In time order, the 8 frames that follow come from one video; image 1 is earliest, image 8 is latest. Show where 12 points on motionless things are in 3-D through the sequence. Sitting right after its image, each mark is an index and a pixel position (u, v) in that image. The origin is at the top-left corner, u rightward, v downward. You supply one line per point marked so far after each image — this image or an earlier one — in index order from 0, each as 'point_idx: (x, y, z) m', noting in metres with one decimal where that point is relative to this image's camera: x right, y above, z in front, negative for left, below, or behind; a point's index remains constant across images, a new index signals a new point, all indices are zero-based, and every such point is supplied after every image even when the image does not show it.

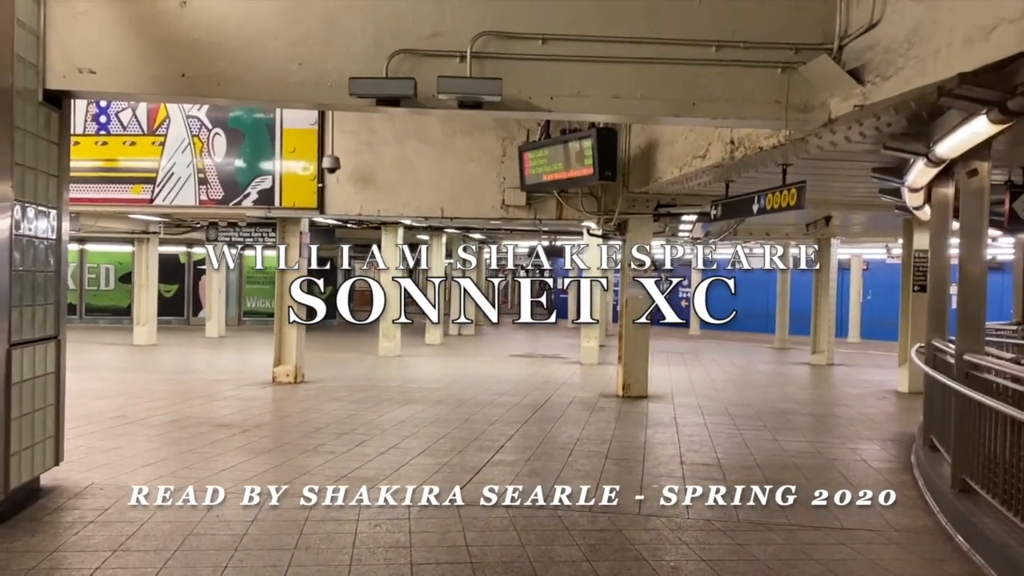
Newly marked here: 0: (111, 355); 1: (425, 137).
0: (-8.0, -1.4, +18.5) m
1: (-1.2, +2.0, +12.5) m
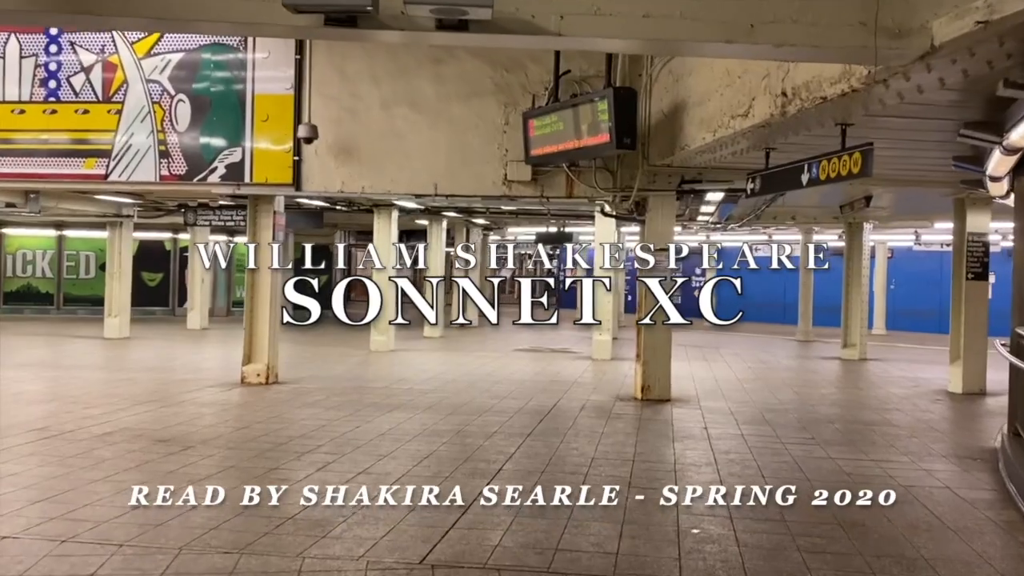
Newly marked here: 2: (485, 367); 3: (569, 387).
0: (-7.9, -1.2, +17.0) m
1: (-1.1, +2.2, +10.9) m
2: (-0.4, -1.2, +13.7) m
3: (+0.7, -1.2, +11.4) m
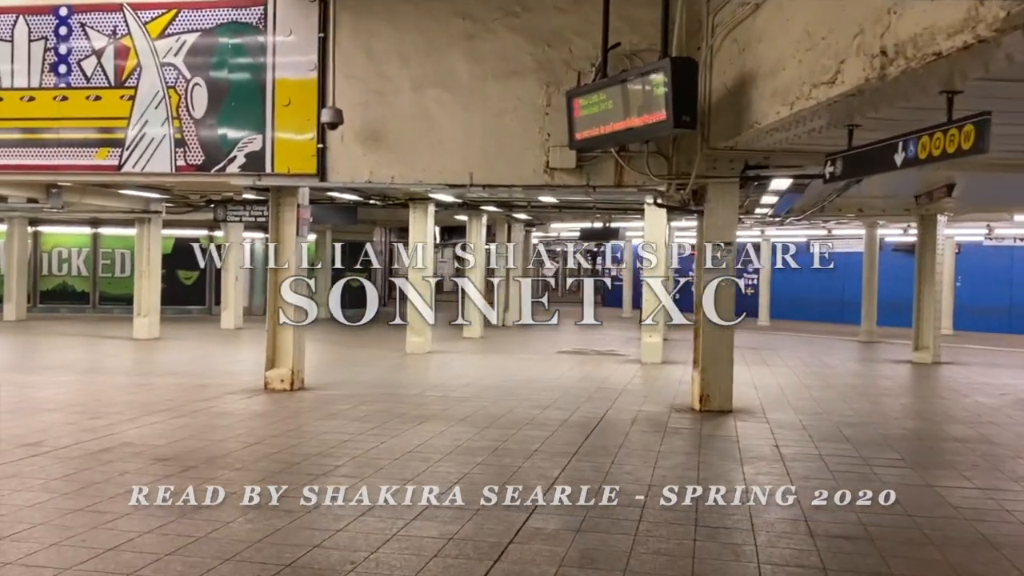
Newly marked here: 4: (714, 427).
0: (-7.1, -1.2, +16.4) m
1: (-0.7, +2.2, +10.0) m
2: (+0.2, -1.1, +12.7) m
3: (+1.2, -1.2, +10.4) m
4: (+1.8, -1.3, +8.5) m
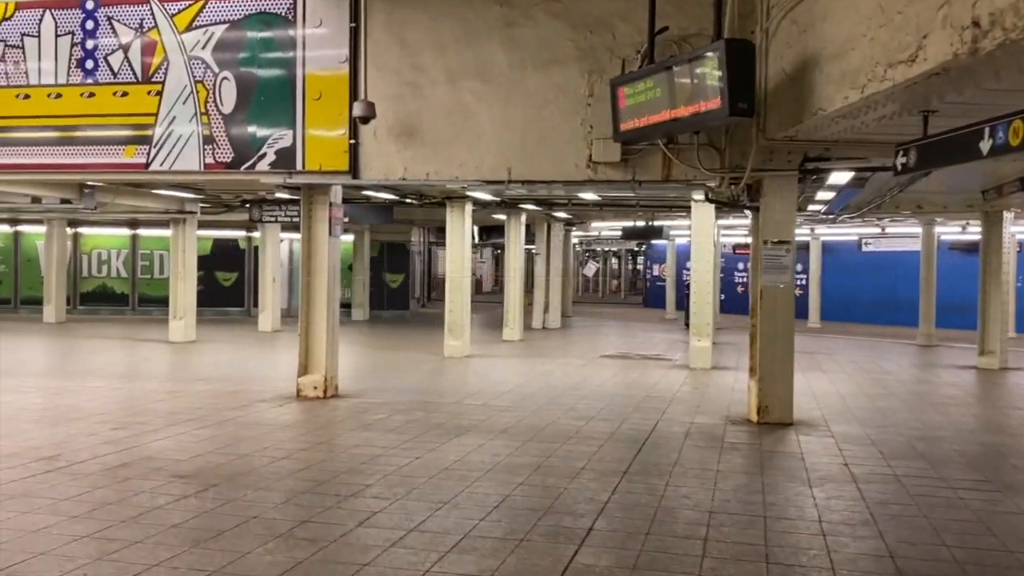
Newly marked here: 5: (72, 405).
0: (-6.4, -1.2, +16.2) m
1: (-0.3, +2.1, +9.4) m
2: (+0.7, -1.2, +12.1) m
3: (+1.6, -1.2, +9.8) m
4: (+2.2, -1.3, +7.8) m
5: (-4.5, -1.2, +9.5) m
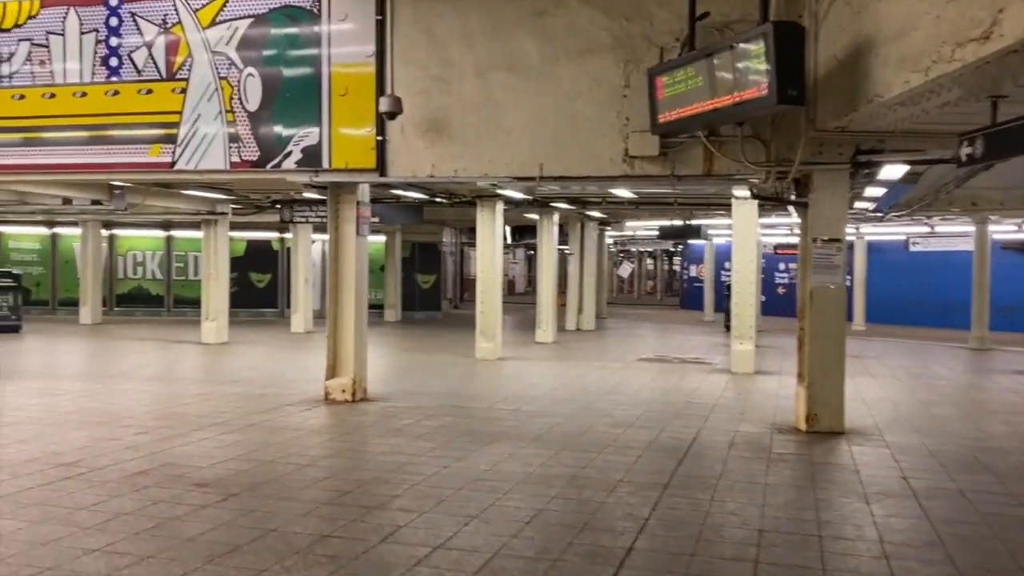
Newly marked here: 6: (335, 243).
0: (-5.8, -1.2, +16.0) m
1: (+0.1, +2.1, +9.1) m
2: (+1.2, -1.2, +11.7) m
3: (+2.0, -1.2, +9.3) m
4: (+2.5, -1.3, +7.4) m
5: (-4.1, -1.2, +9.3) m
6: (-1.9, +0.5, +10.1) m
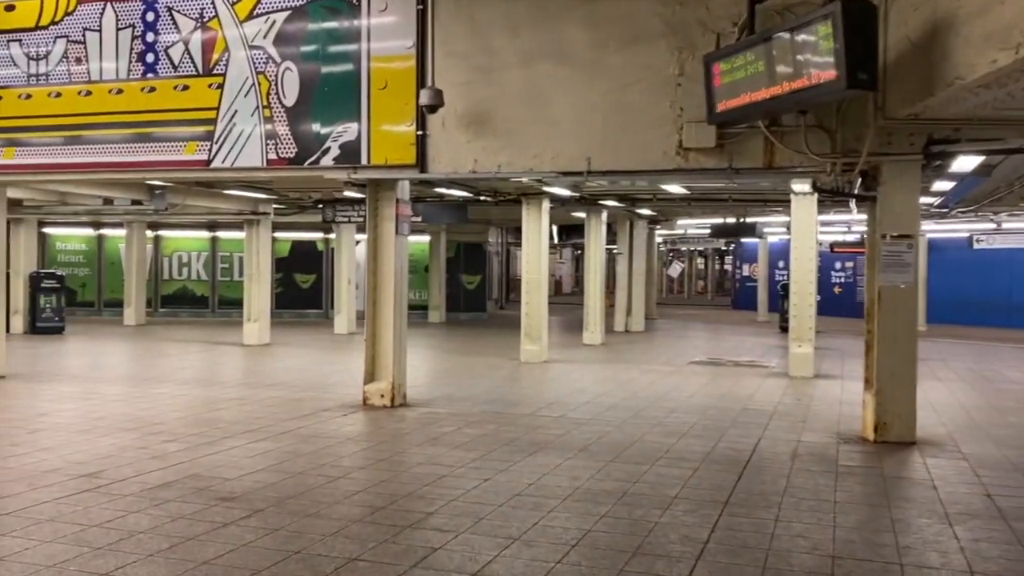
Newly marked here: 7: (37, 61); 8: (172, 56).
0: (-5.1, -1.2, +15.8) m
1: (+0.5, +2.1, +8.6) m
2: (+1.7, -1.2, +11.2) m
3: (+2.4, -1.2, +8.8) m
4: (+2.8, -1.3, +6.8) m
5: (-3.7, -1.2, +9.0) m
6: (-1.4, +0.5, +9.8) m
7: (-5.3, +2.5, +10.5) m
8: (-3.6, +2.5, +10.0) m
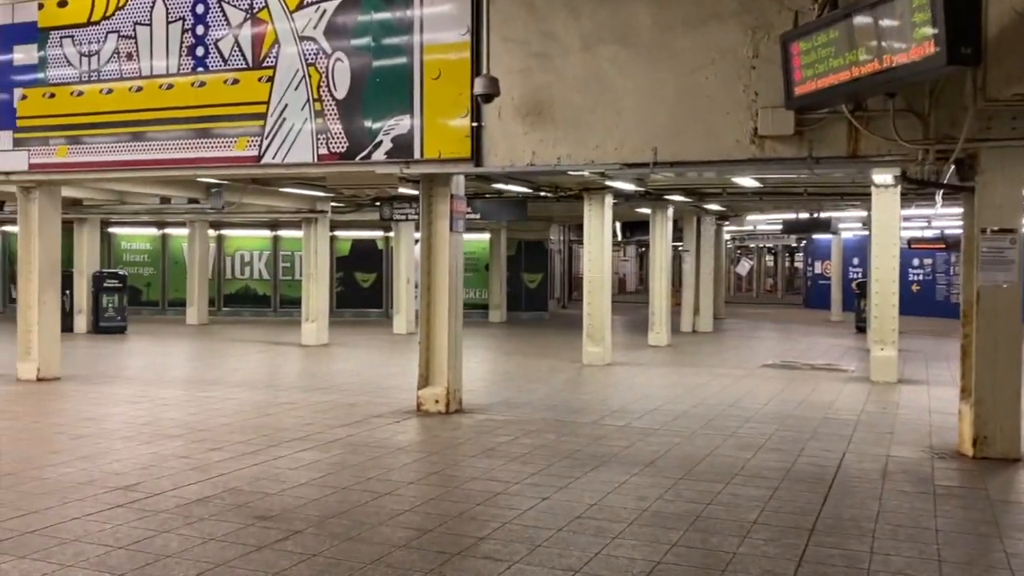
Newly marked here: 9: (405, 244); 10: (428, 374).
0: (-4.0, -1.2, +15.6) m
1: (+1.0, +2.1, +8.1) m
2: (+2.4, -1.2, +10.6) m
3: (+2.9, -1.2, +8.1) m
4: (+3.2, -1.3, +6.1) m
5: (-3.1, -1.2, +8.8) m
6: (-0.8, +0.5, +9.3) m
7: (-4.6, +2.5, +10.3) m
8: (-3.0, +2.5, +9.7) m
9: (-2.3, +1.0, +20.0) m
10: (-0.8, -0.9, +9.4) m
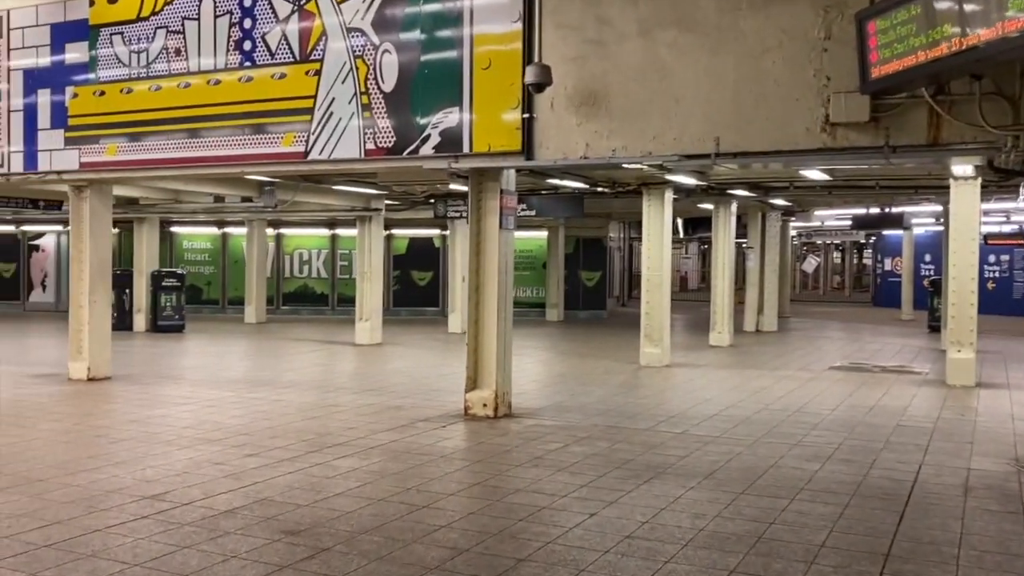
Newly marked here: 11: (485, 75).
0: (-3.1, -1.2, +15.5) m
1: (+1.4, +2.1, +7.6) m
2: (+3.0, -1.1, +10.0) m
3: (+3.4, -1.2, +7.5) m
4: (+3.5, -1.3, +5.5) m
5: (-2.7, -1.2, +8.6) m
6: (-0.3, +0.5, +9.0) m
7: (-4.1, +2.5, +10.2) m
8: (-2.5, +2.5, +9.5) m
9: (-1.1, +1.0, +19.7) m
10: (-0.3, -0.8, +9.1) m
11: (-0.3, +1.9, +8.6) m
